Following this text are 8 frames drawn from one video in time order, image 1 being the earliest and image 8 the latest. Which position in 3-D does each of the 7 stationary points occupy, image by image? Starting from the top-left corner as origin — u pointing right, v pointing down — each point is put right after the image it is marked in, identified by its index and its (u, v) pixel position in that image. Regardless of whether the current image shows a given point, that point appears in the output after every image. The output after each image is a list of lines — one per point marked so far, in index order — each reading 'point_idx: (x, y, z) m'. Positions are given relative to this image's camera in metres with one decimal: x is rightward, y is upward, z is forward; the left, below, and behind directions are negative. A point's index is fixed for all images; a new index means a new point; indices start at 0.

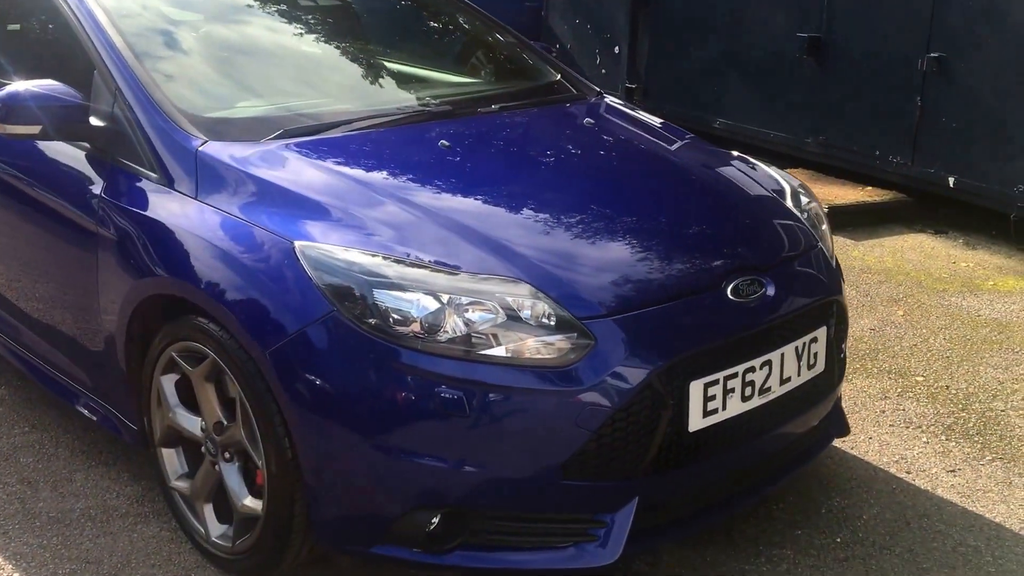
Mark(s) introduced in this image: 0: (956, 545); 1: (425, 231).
0: (+1.2, -0.7, +3.0) m
1: (-0.2, +0.2, +2.5) m
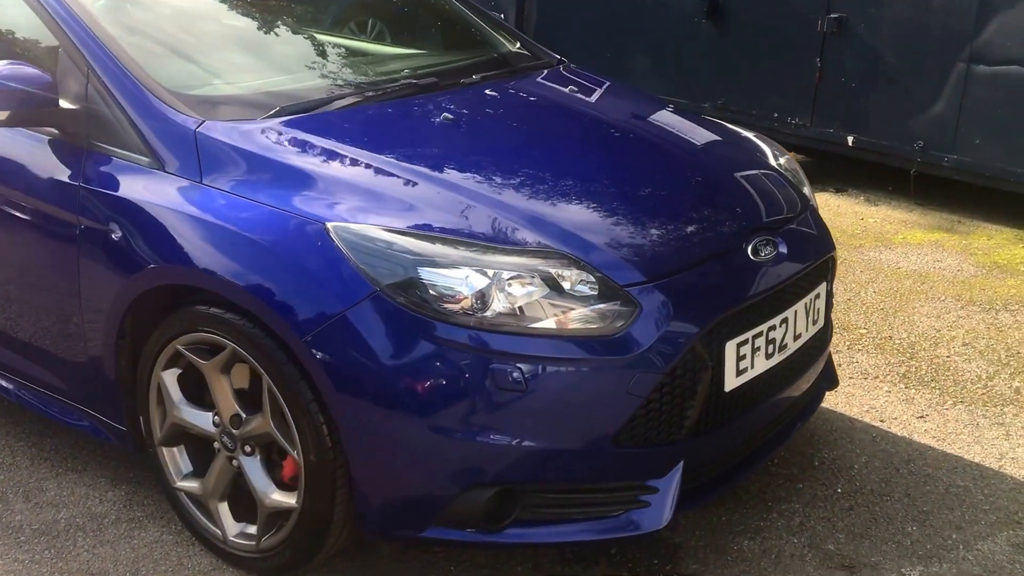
0: (+1.2, -0.5, +3.1) m
1: (-0.2, +0.2, +2.4) m
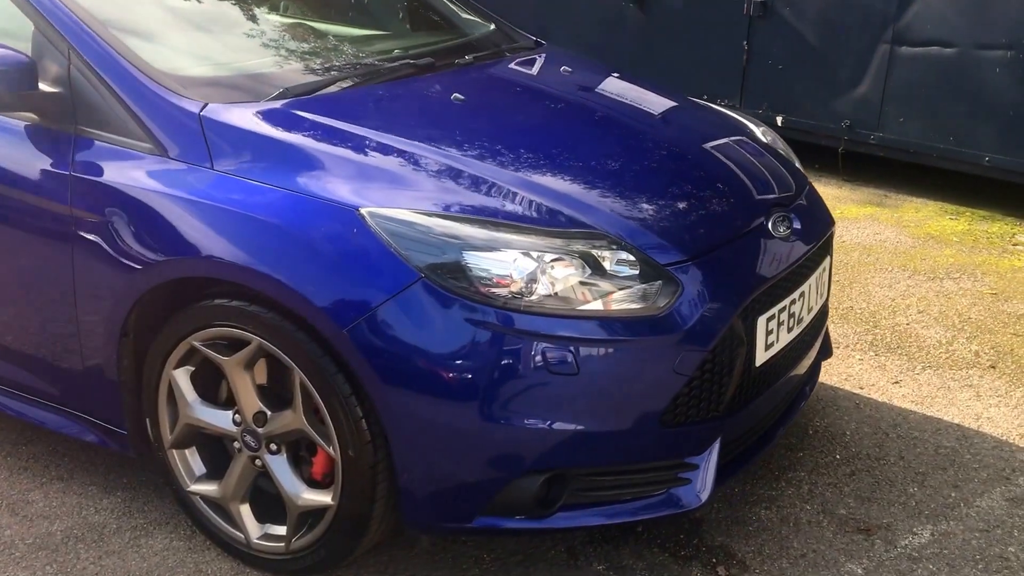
0: (+1.2, -0.5, +3.2) m
1: (-0.1, +0.3, +2.4) m
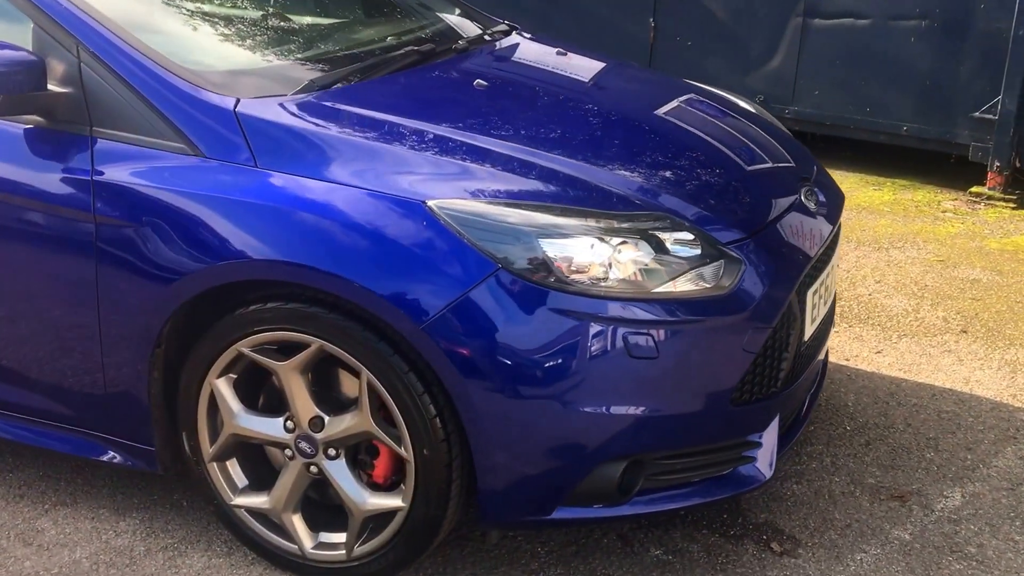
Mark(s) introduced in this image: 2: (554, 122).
0: (+1.3, -0.4, +3.3) m
1: (0.0, +0.3, +2.3) m
2: (+0.1, +0.4, +2.6) m
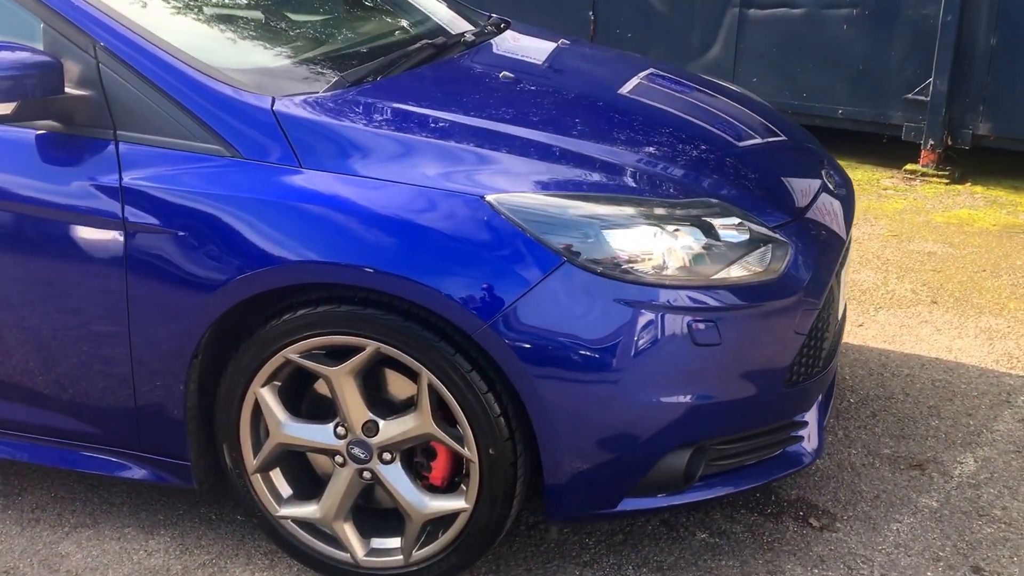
0: (+1.3, -0.3, +3.4) m
1: (0.0, +0.3, +2.3) m
2: (+0.1, +0.4, +2.6) m
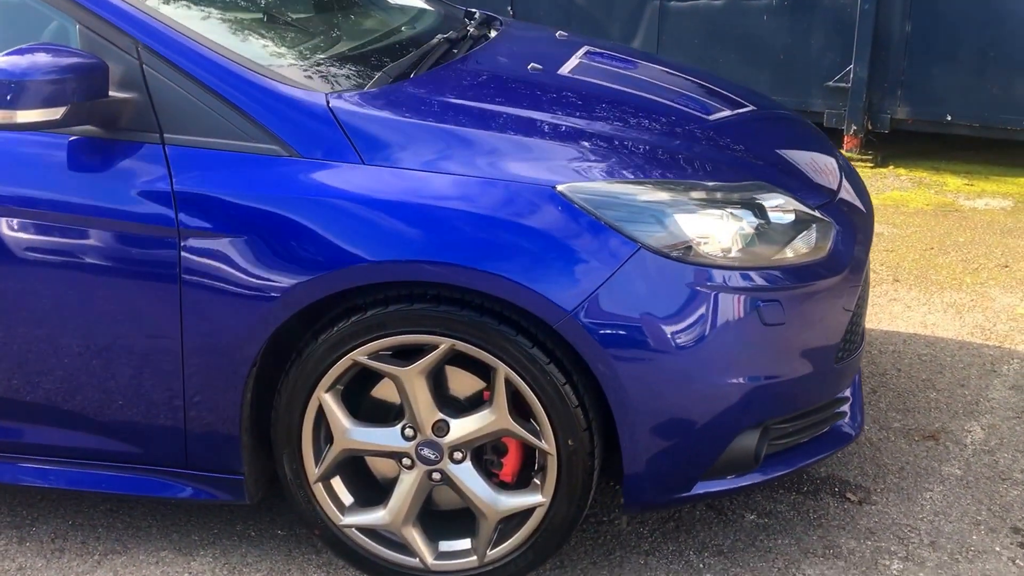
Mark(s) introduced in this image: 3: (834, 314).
0: (+1.3, -0.2, +3.5) m
1: (+0.2, +0.3, +2.3) m
2: (+0.2, +0.4, +2.6) m
3: (+0.7, -0.1, +2.3) m
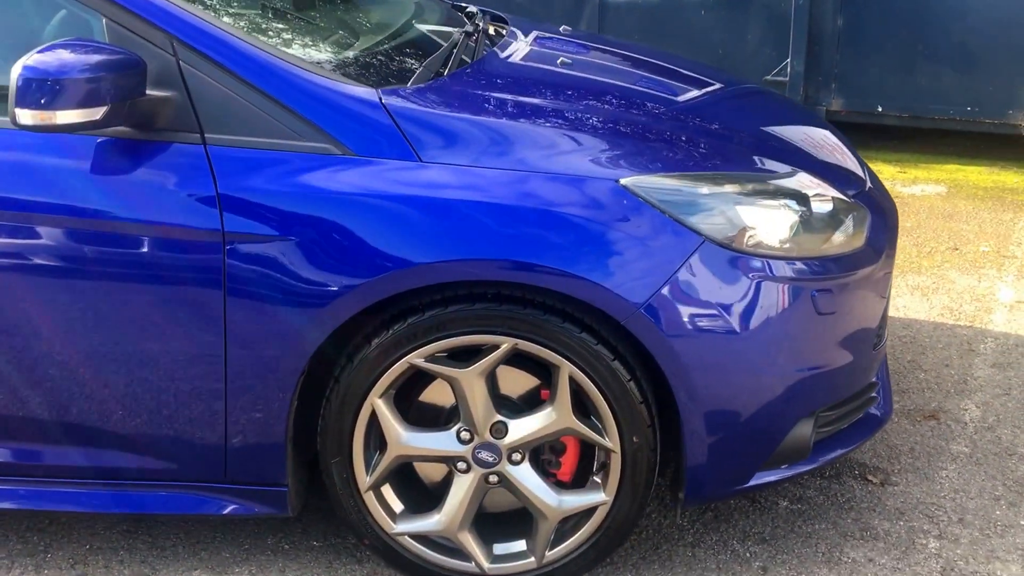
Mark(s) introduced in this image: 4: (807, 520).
0: (+1.2, -0.2, +3.6) m
1: (+0.2, +0.3, +2.3) m
2: (+0.2, +0.4, +2.6) m
3: (+0.8, 0.0, +2.3) m
4: (+0.7, -0.5, +2.6) m
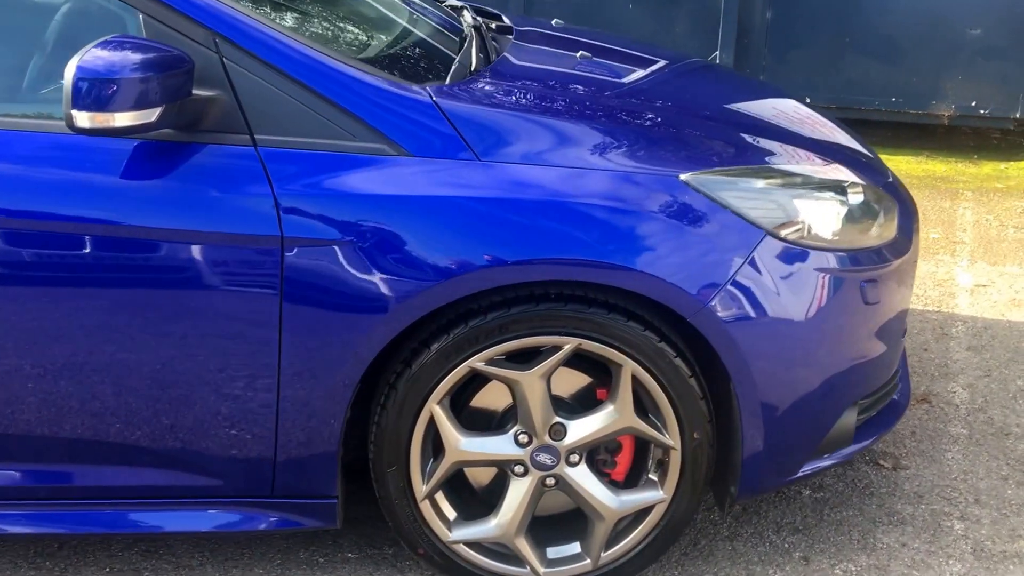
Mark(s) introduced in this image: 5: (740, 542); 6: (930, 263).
0: (+1.2, -0.1, +3.7) m
1: (+0.3, +0.3, +2.3) m
2: (+0.3, +0.5, +2.6) m
3: (+0.8, 0.0, +2.4) m
4: (+0.7, -0.5, +2.6) m
5: (+0.5, -0.6, +2.5) m
6: (+1.6, +0.1, +4.4) m
